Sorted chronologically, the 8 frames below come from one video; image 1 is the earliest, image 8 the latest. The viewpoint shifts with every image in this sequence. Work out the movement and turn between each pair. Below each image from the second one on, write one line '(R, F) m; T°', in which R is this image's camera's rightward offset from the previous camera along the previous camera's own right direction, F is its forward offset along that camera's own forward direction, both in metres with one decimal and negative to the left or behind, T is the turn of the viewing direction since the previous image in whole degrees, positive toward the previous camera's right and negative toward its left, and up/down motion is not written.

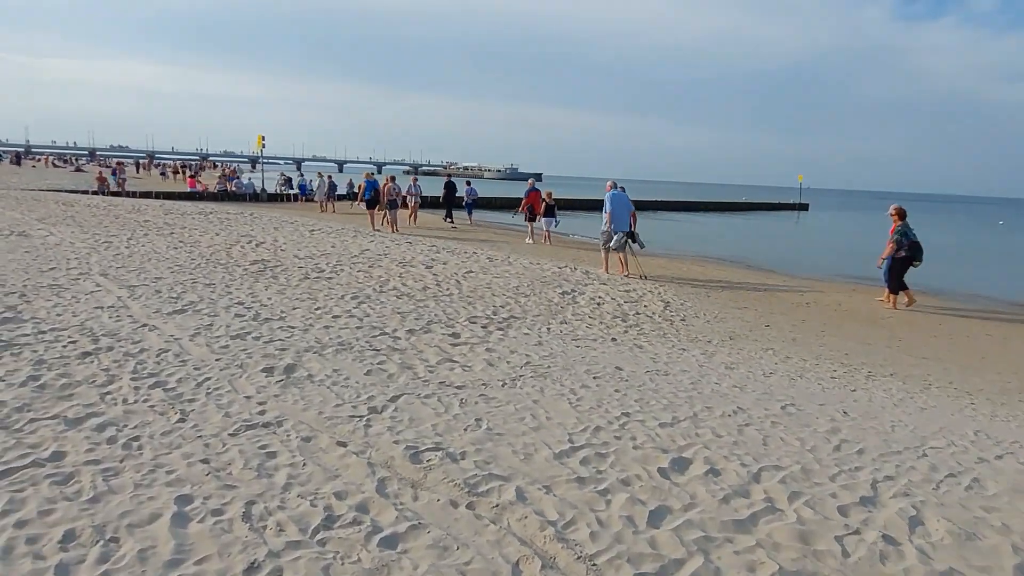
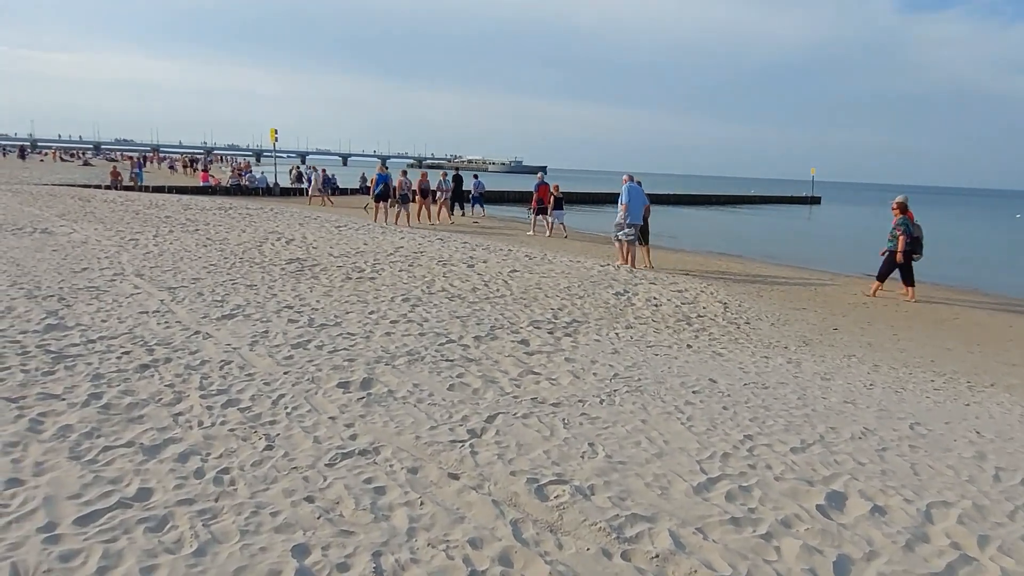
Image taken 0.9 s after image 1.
(-0.7, +0.5) m; 0°
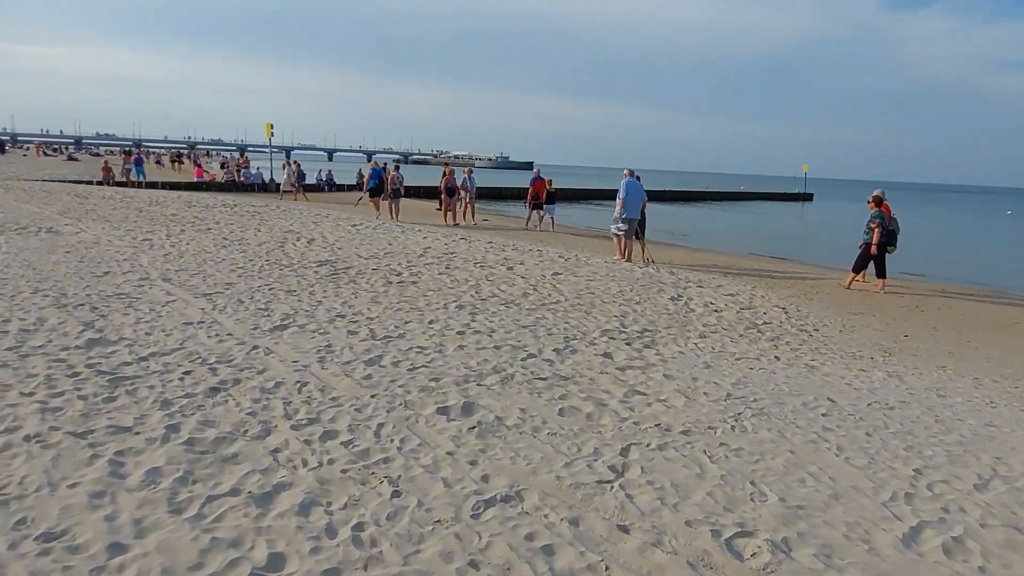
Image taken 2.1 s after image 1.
(-0.9, +0.6) m; +1°
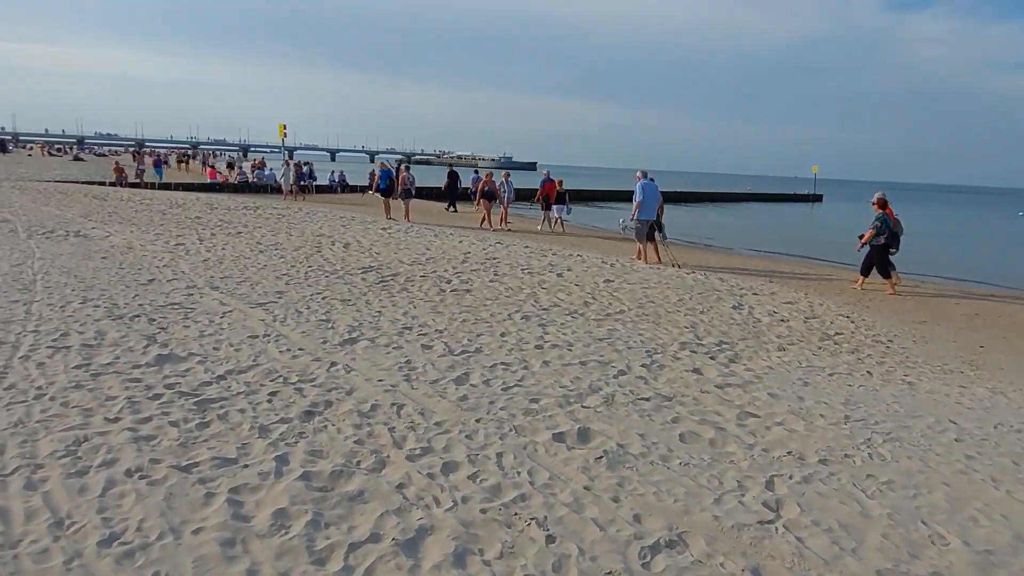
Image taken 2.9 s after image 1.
(-0.8, +0.4) m; 0°
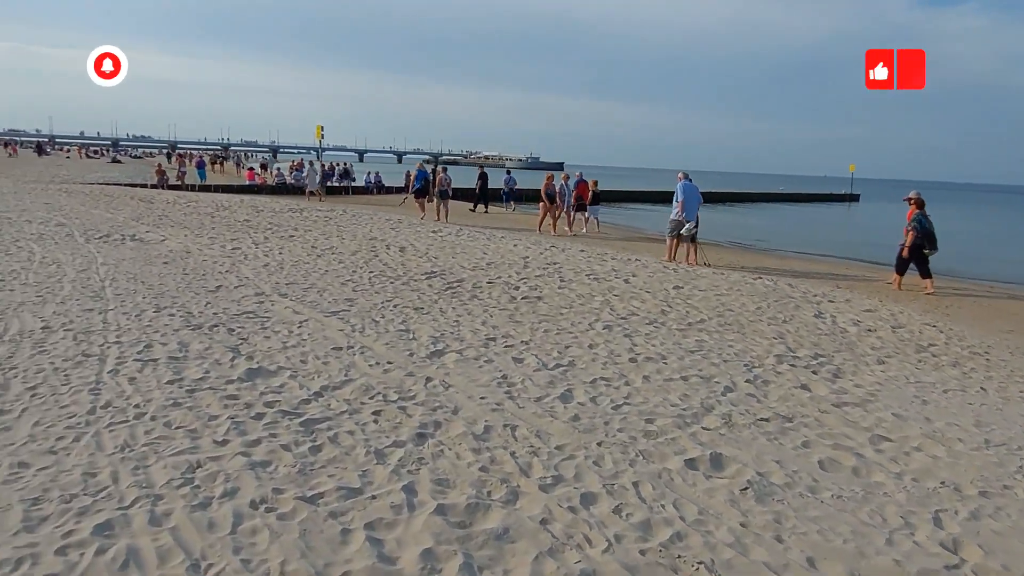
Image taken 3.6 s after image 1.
(-0.6, +0.3) m; -2°
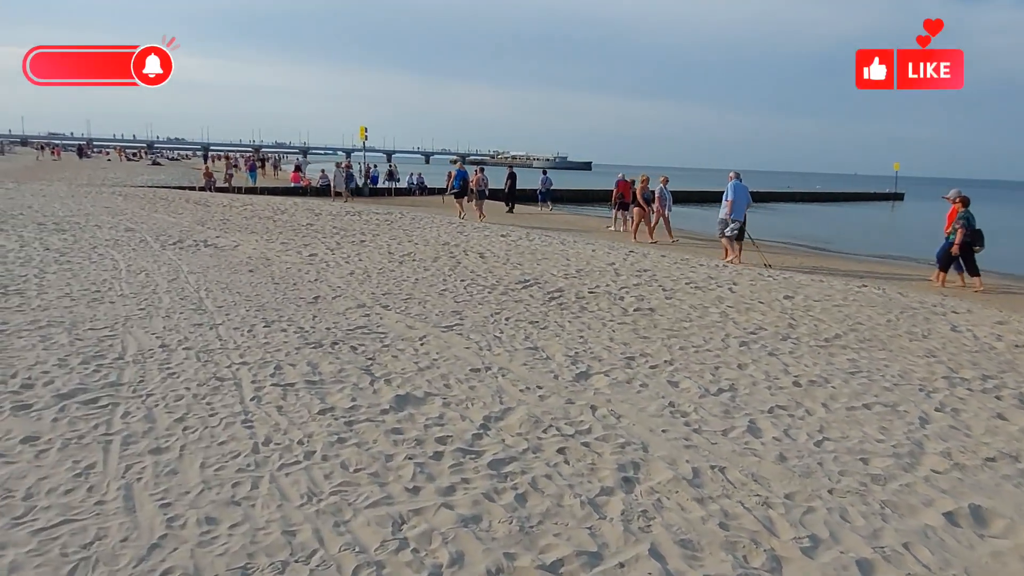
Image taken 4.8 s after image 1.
(-1.0, +0.5) m; -2°
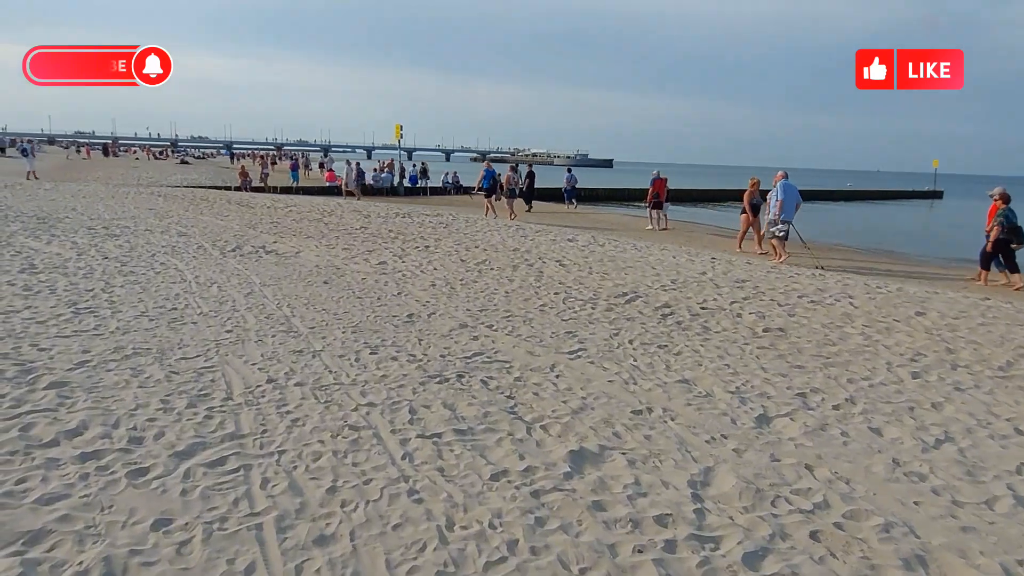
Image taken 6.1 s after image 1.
(-1.1, +0.9) m; -1°
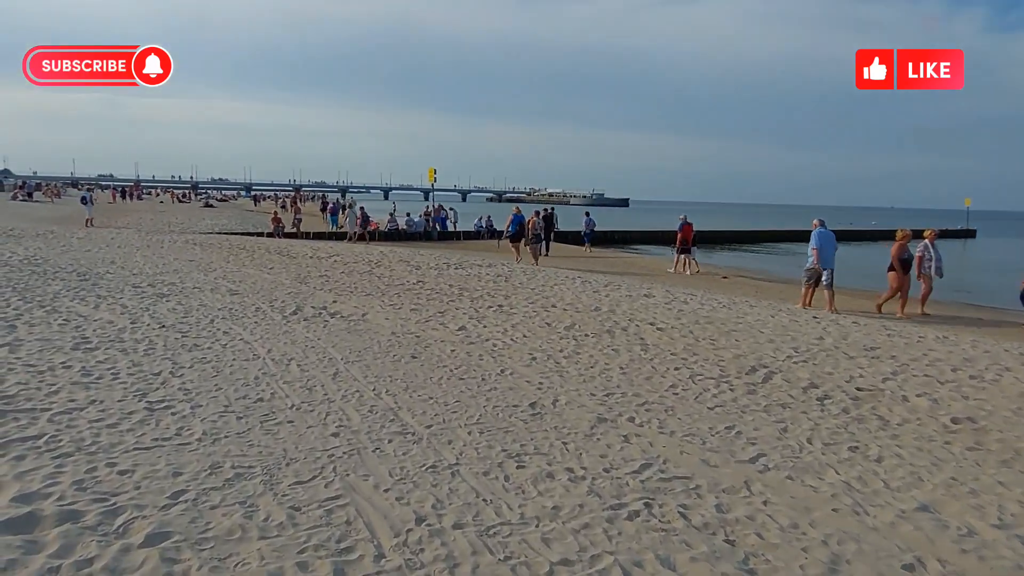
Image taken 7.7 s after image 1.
(-1.2, +1.2) m; -1°
